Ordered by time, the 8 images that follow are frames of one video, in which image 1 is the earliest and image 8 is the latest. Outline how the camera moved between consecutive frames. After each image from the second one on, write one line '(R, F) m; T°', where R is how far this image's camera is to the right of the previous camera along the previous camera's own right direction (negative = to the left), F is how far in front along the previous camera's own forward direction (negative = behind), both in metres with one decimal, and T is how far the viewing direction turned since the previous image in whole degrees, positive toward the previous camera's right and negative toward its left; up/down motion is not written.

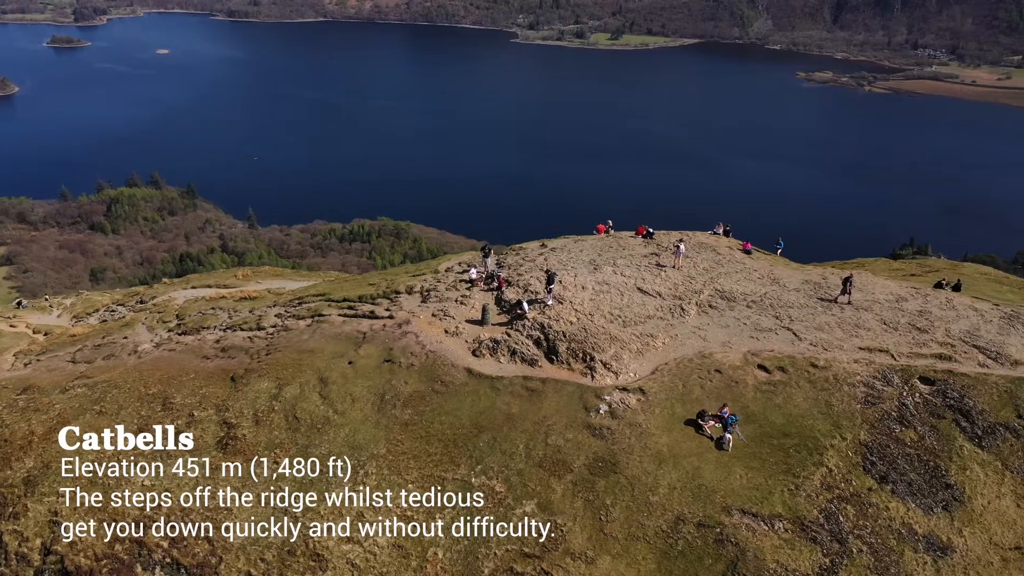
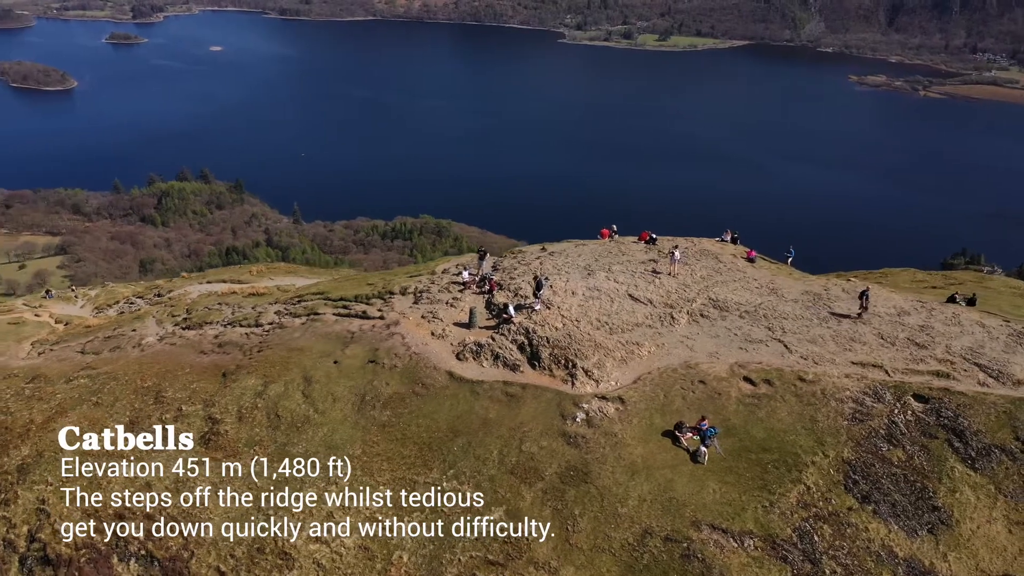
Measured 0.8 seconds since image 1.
(+2.1, +0.2) m; -3°
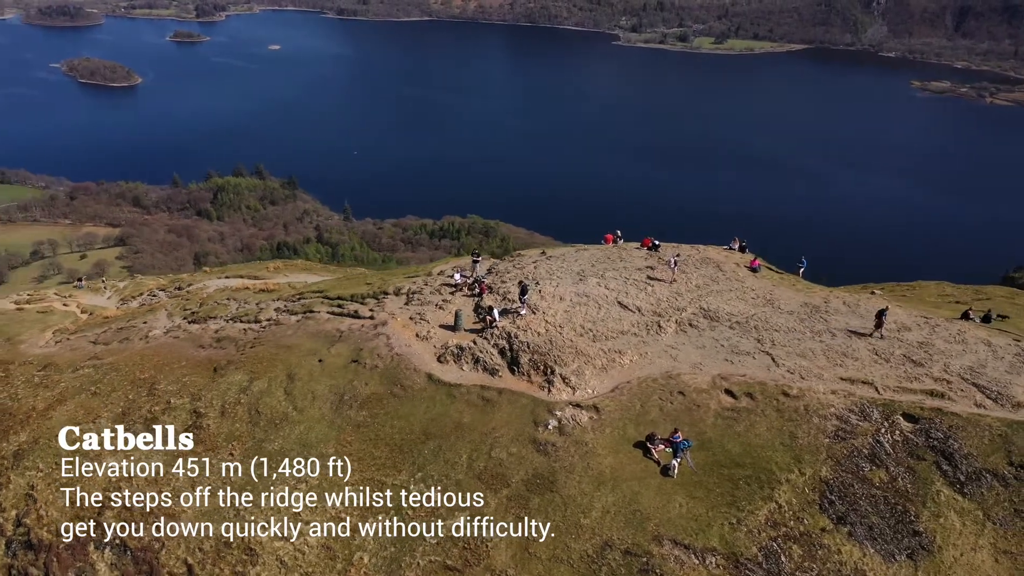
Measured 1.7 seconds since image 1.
(+2.4, +0.3) m; -3°
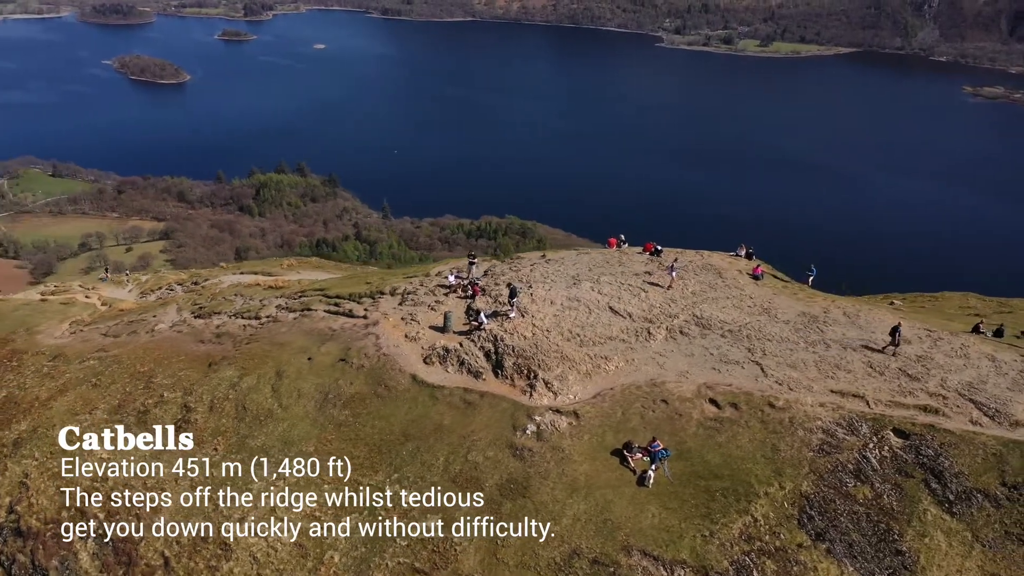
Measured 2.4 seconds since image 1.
(+1.9, +0.2) m; -3°
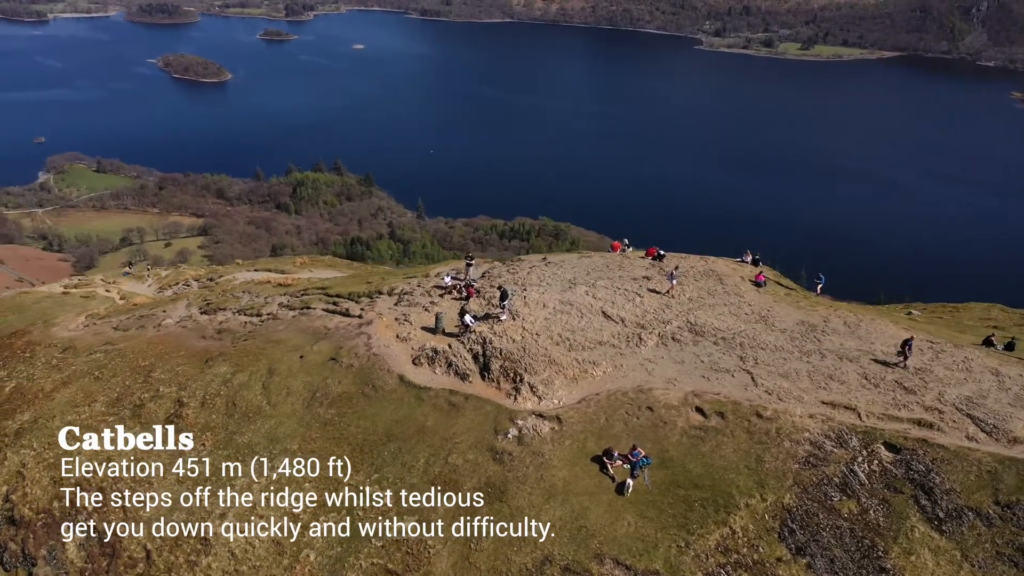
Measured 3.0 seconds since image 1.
(+1.6, +0.2) m; -2°
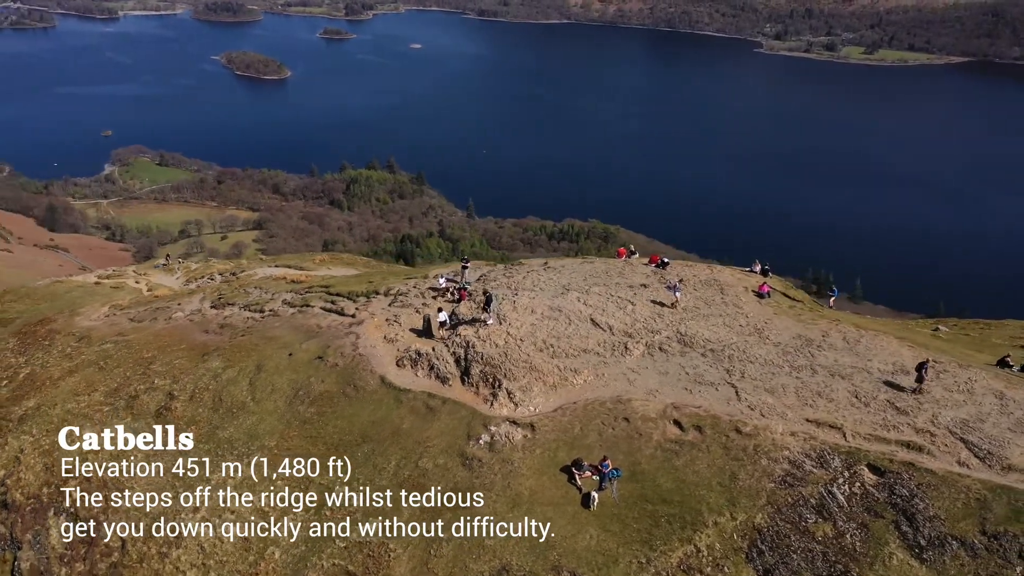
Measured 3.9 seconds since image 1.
(+2.4, +0.3) m; -4°
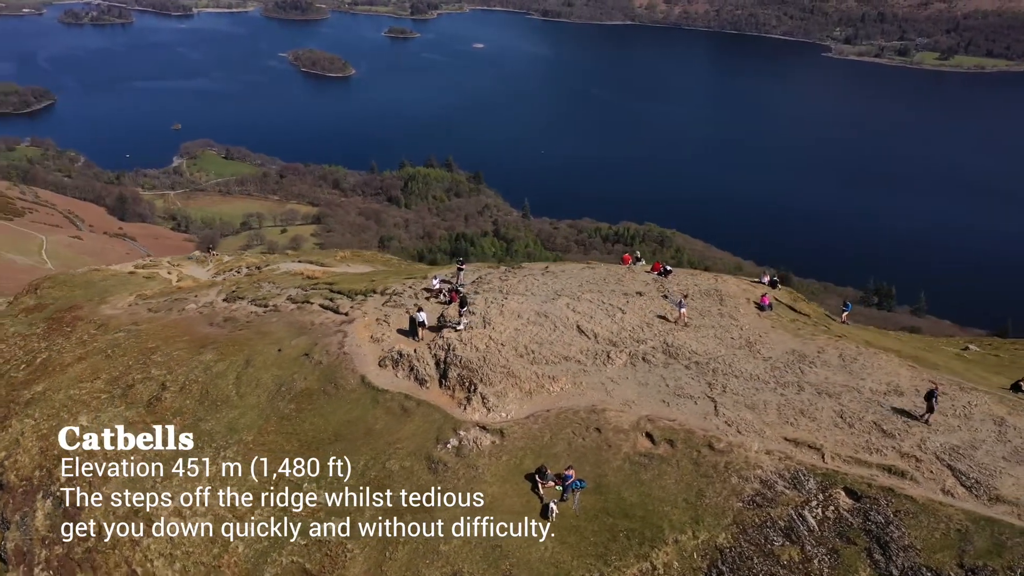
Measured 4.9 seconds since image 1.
(+2.7, +0.3) m; -4°
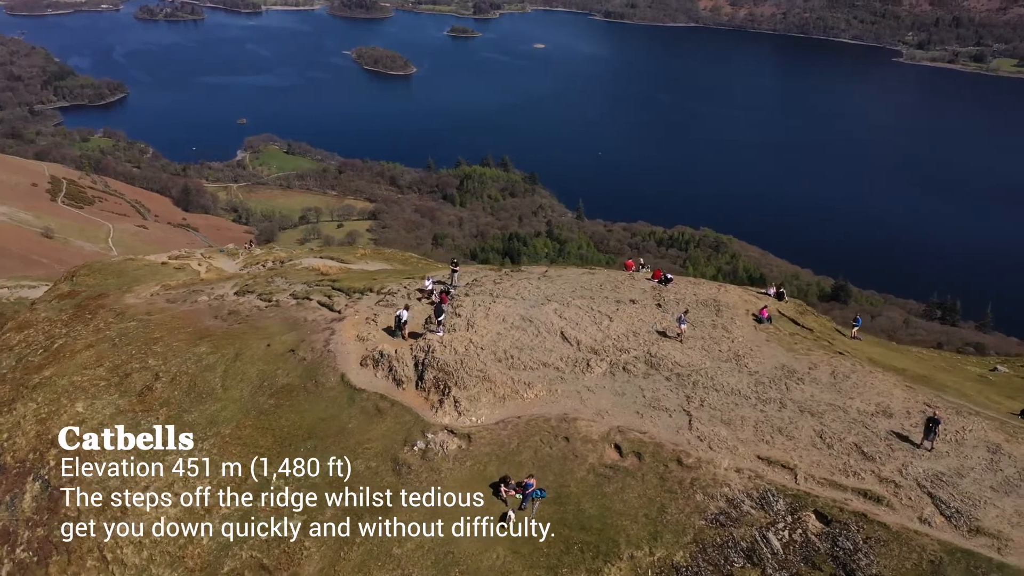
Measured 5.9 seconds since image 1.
(+2.6, +0.4) m; -4°
